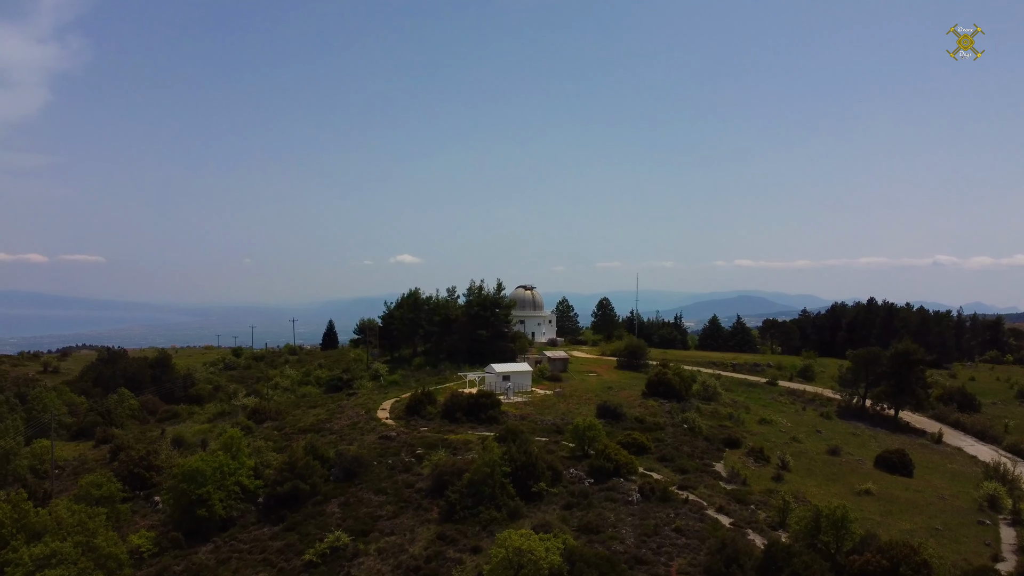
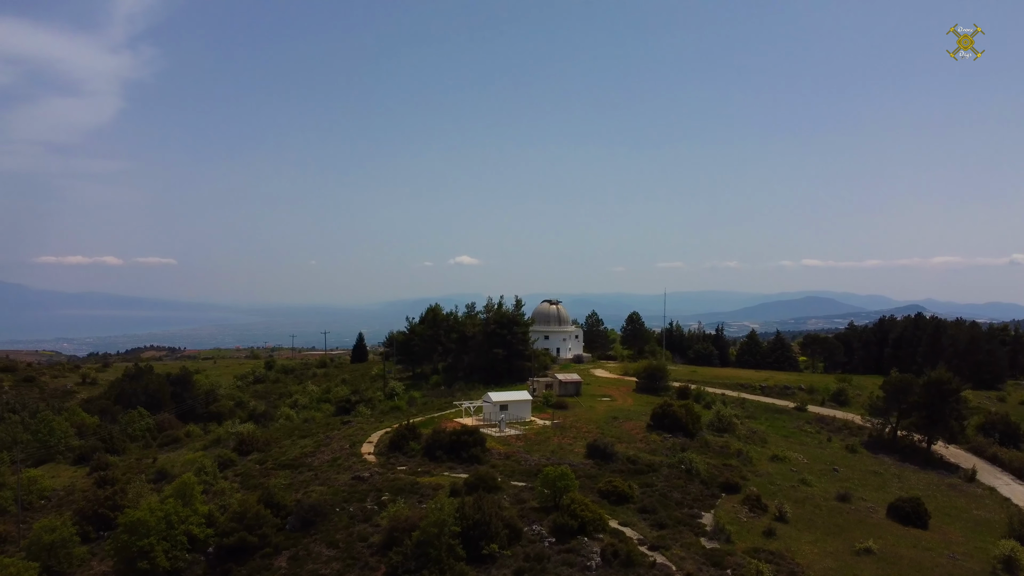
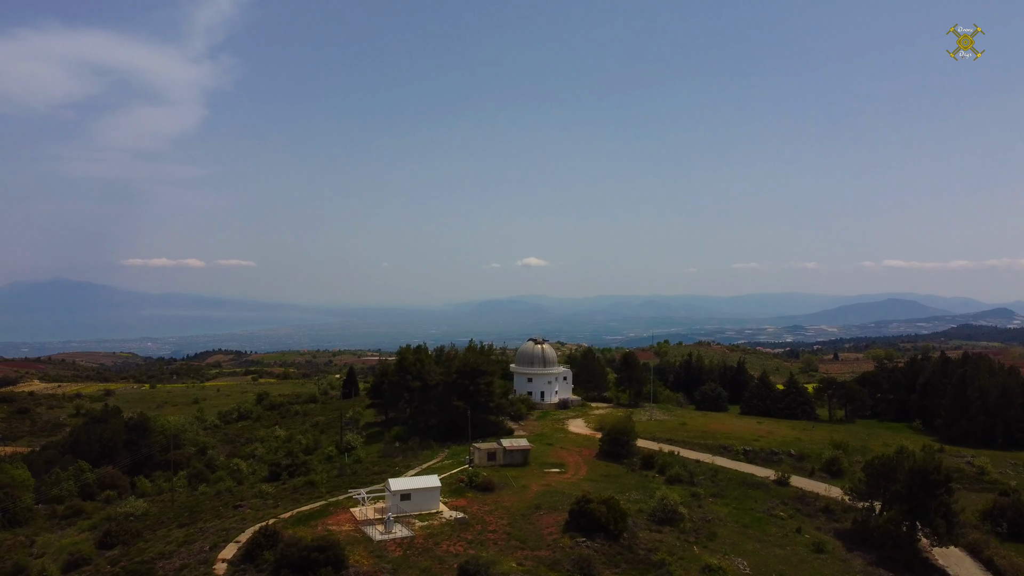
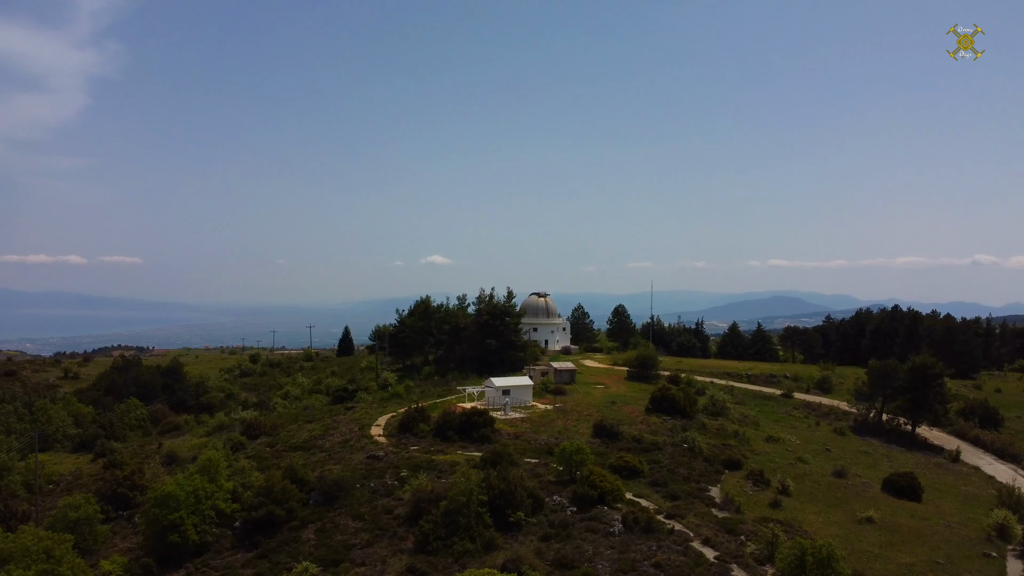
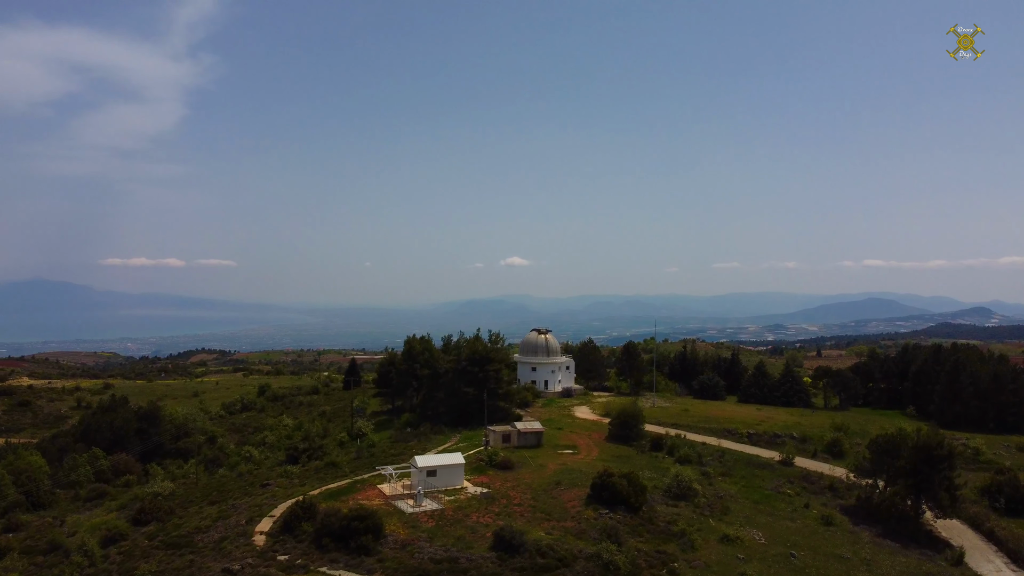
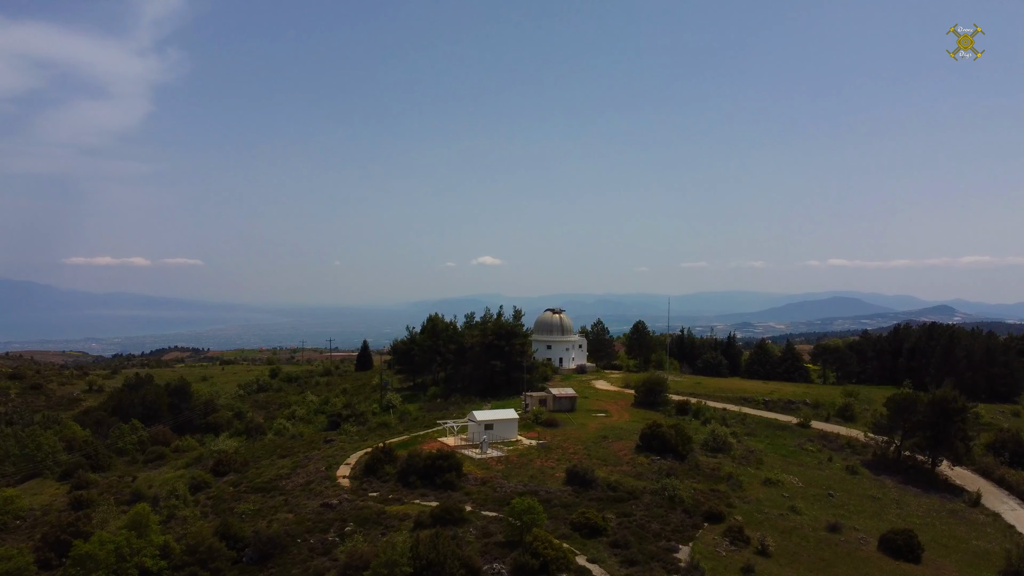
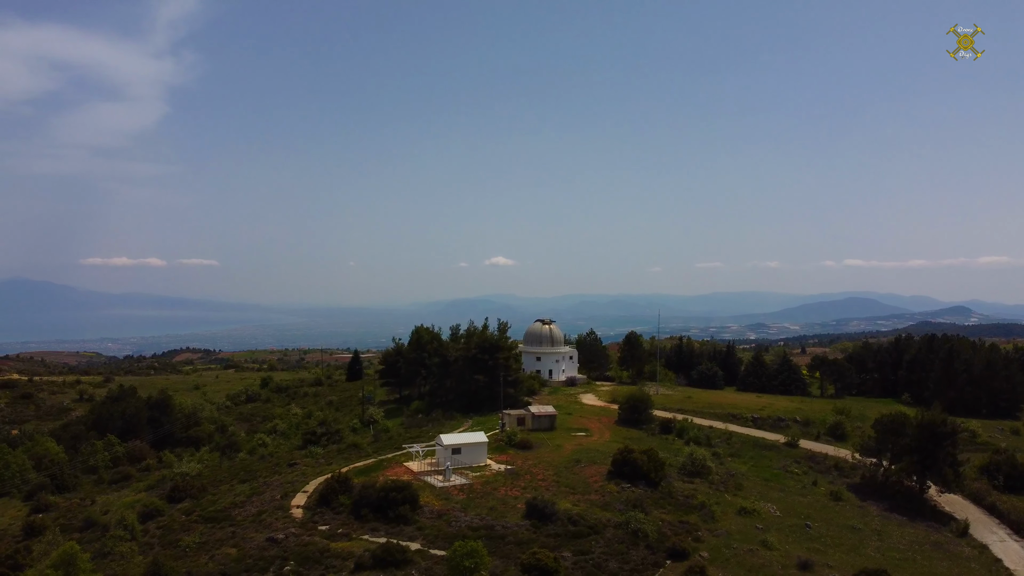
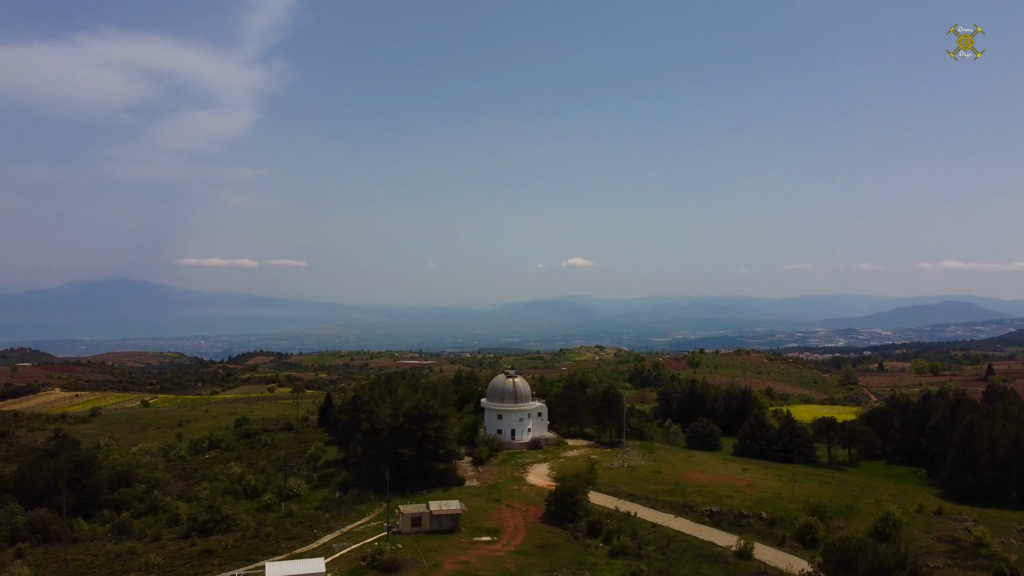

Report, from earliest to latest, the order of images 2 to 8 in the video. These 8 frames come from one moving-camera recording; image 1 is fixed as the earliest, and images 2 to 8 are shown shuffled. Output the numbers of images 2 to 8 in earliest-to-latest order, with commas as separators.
4, 2, 6, 7, 5, 3, 8
